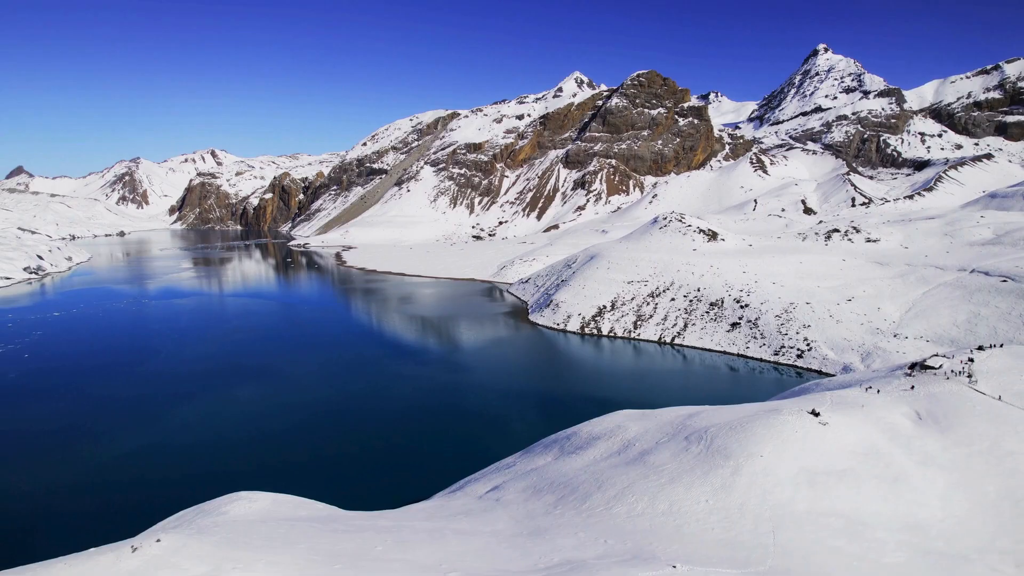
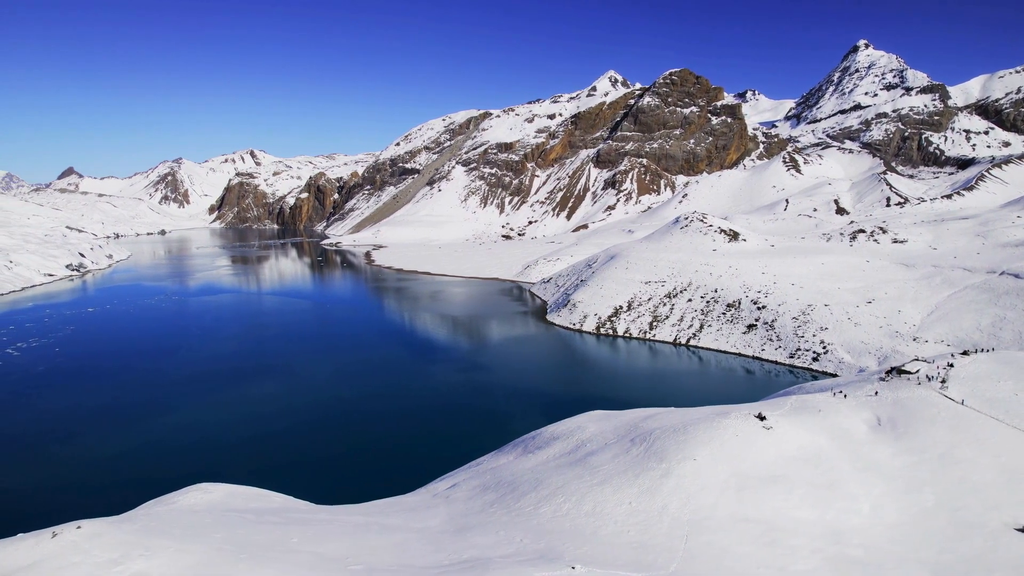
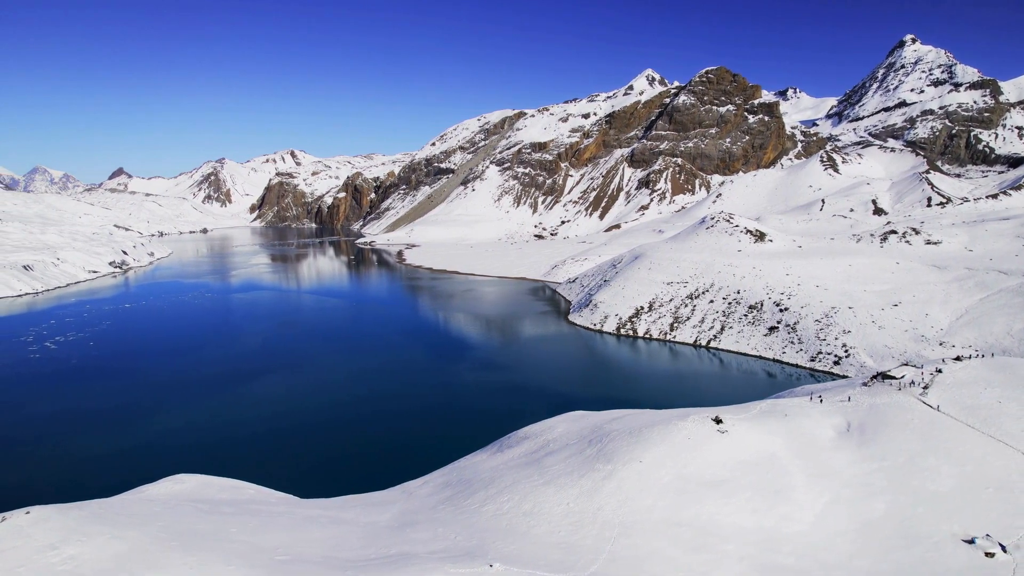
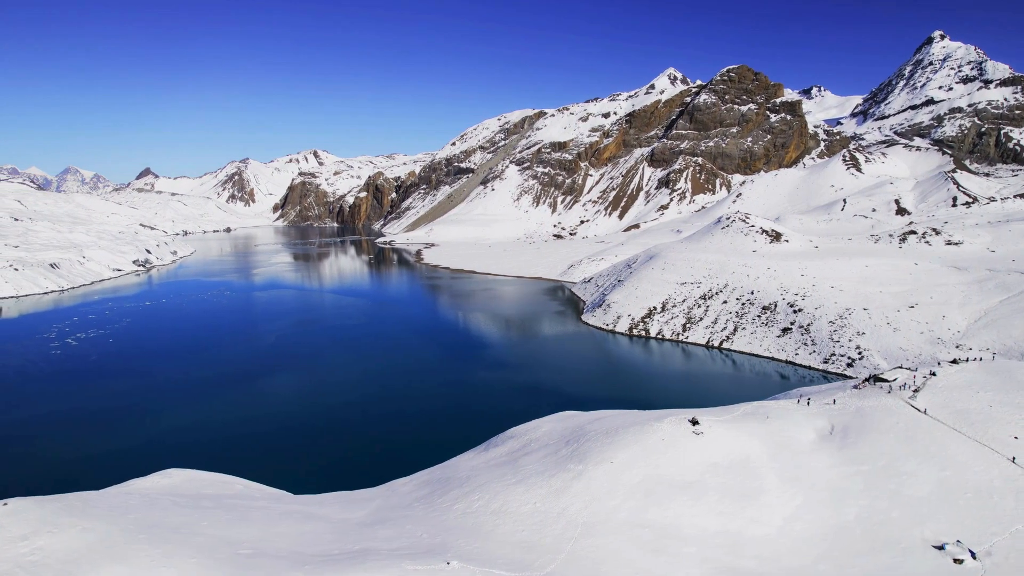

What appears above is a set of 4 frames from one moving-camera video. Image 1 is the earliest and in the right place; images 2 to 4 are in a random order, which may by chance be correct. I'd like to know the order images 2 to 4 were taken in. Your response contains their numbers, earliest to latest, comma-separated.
2, 3, 4
